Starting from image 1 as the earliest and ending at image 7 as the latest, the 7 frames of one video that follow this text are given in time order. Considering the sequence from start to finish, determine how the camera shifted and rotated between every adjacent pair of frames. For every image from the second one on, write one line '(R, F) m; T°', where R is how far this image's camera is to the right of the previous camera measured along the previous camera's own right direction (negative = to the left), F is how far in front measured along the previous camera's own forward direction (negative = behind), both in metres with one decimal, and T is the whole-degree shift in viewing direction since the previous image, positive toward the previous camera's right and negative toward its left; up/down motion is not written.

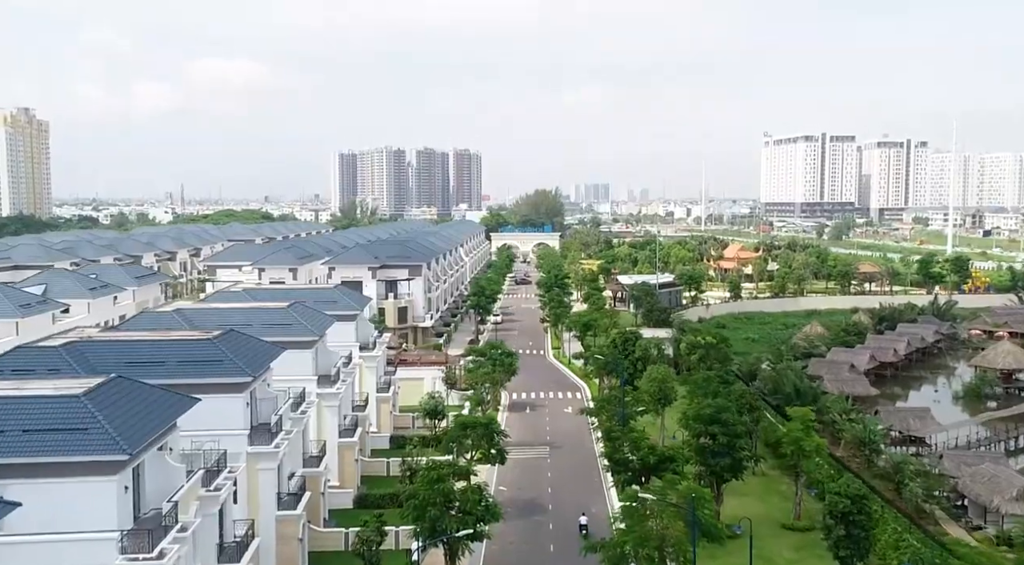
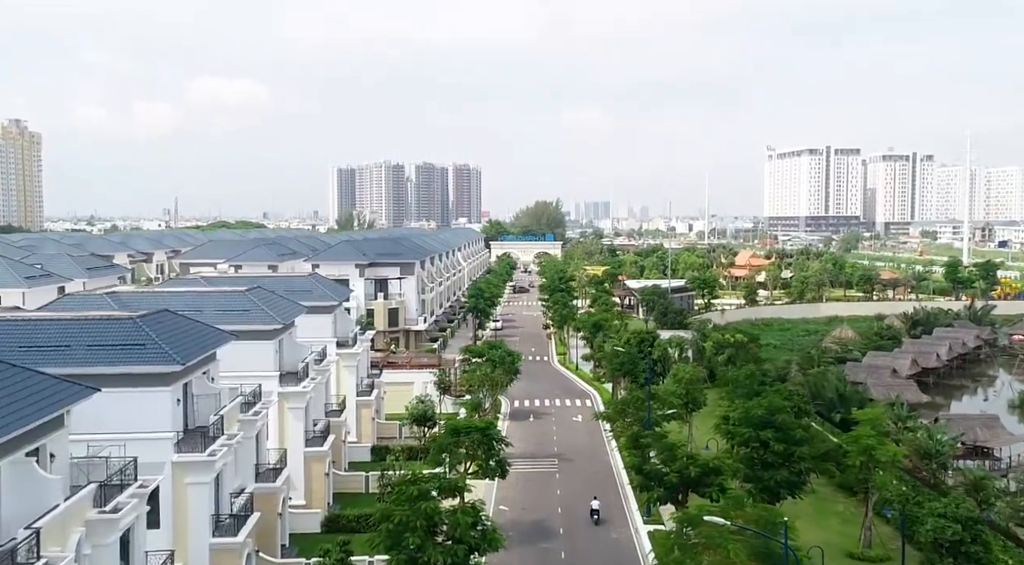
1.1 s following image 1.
(-0.1, +6.7) m; 0°
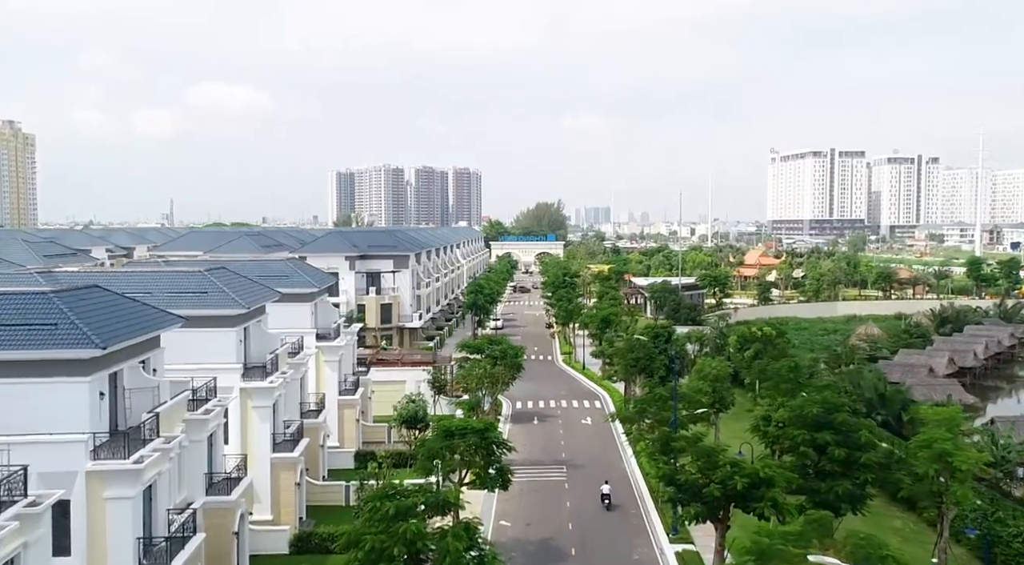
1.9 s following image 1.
(-0.1, +4.8) m; 0°
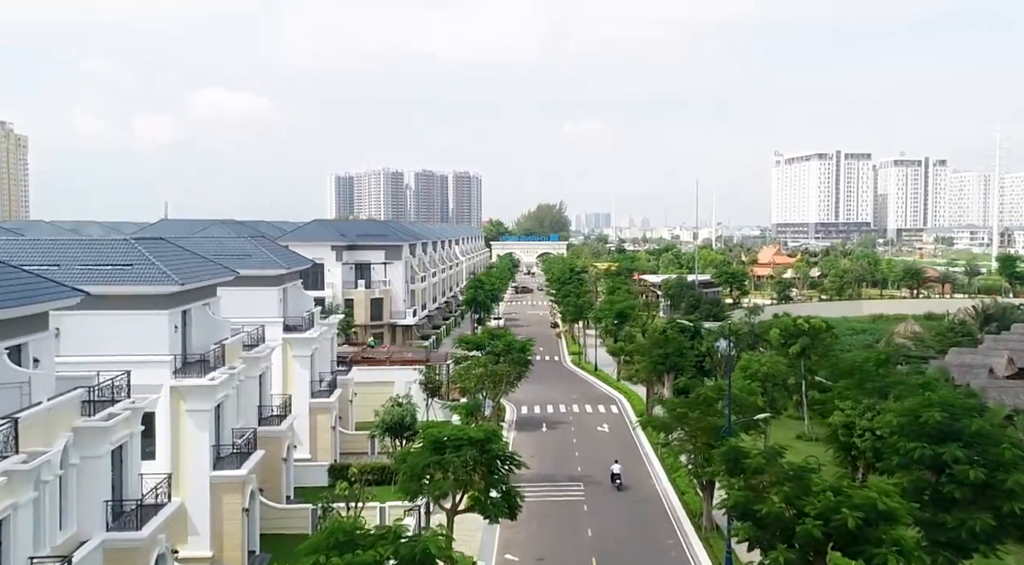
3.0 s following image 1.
(-0.2, +6.2) m; 0°
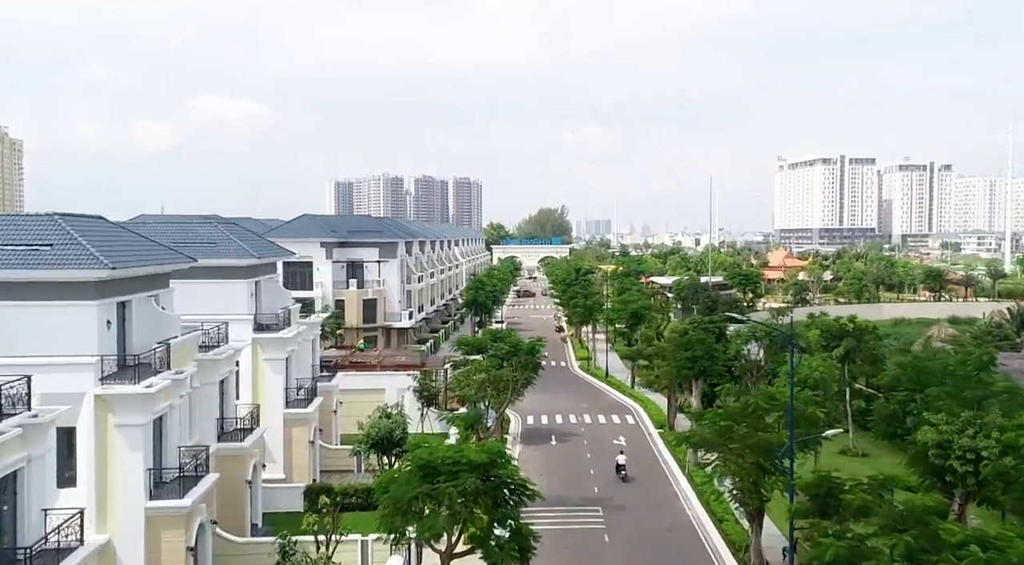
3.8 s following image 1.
(-0.2, +4.3) m; 0°
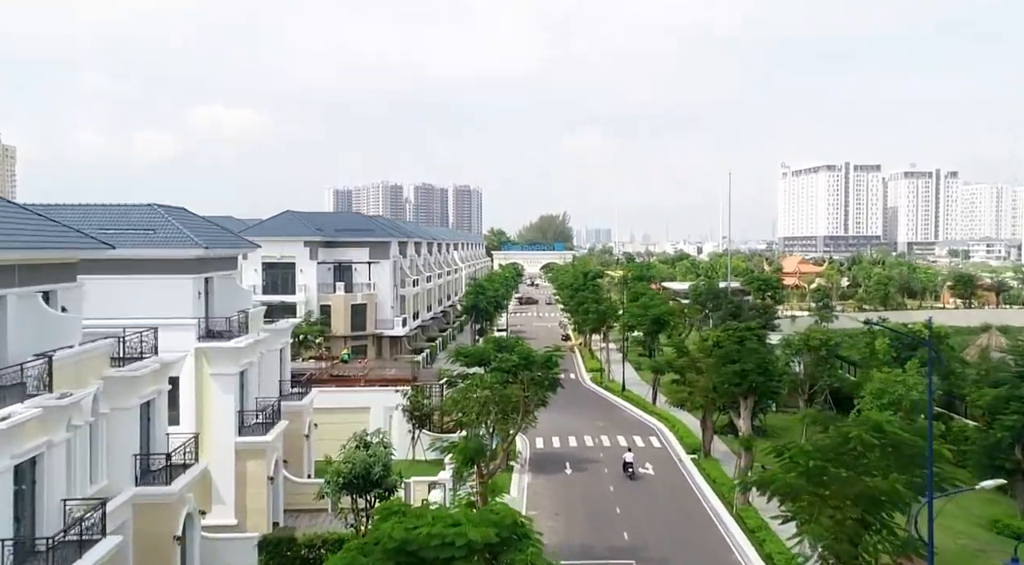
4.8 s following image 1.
(-0.3, +5.4) m; 0°
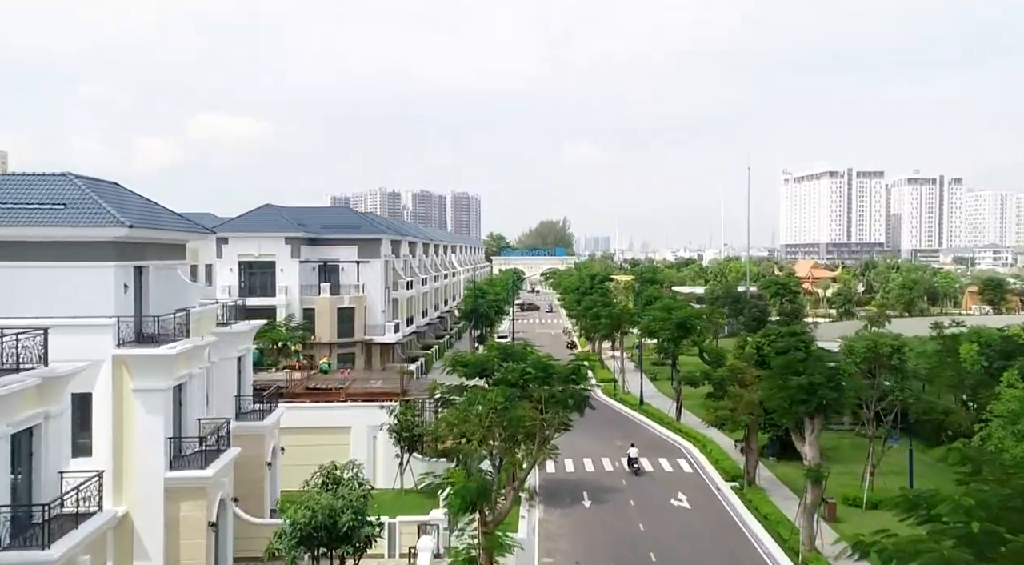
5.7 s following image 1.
(-0.3, +4.8) m; 0°
